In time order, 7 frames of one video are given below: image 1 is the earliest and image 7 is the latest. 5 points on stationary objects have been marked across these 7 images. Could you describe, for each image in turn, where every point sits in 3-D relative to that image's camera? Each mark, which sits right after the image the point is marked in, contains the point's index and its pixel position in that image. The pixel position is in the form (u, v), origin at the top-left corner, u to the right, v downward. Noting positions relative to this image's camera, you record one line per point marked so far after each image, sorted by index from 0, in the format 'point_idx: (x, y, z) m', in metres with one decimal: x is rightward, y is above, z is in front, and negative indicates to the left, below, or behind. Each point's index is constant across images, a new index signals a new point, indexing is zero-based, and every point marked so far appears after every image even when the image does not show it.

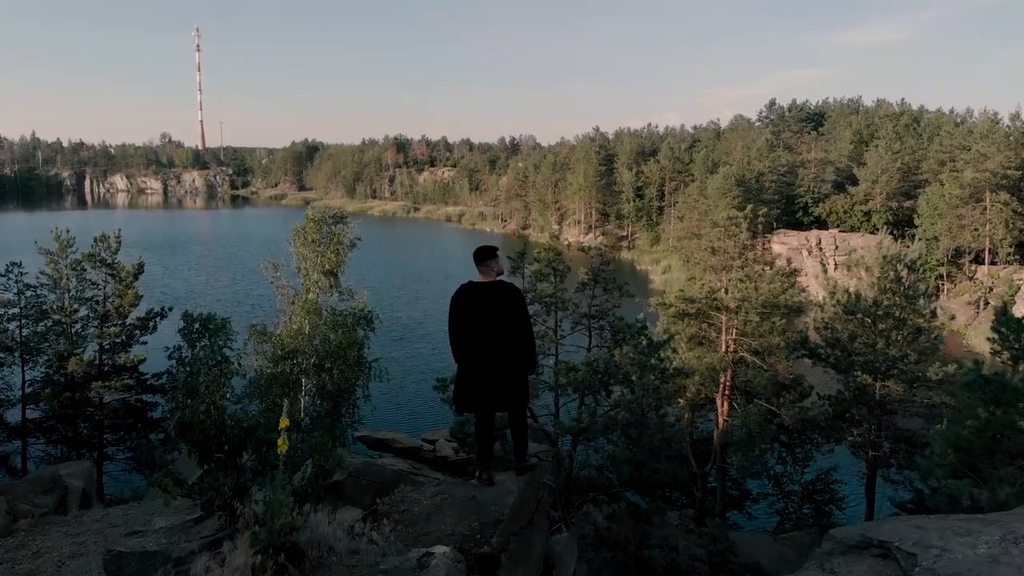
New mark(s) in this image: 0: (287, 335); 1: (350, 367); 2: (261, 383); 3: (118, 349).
0: (-5.5, -1.1, +16.5) m
1: (-4.1, -1.9, +17.0) m
2: (-5.9, -2.3, +16.2) m
3: (-9.8, -1.5, +17.1) m
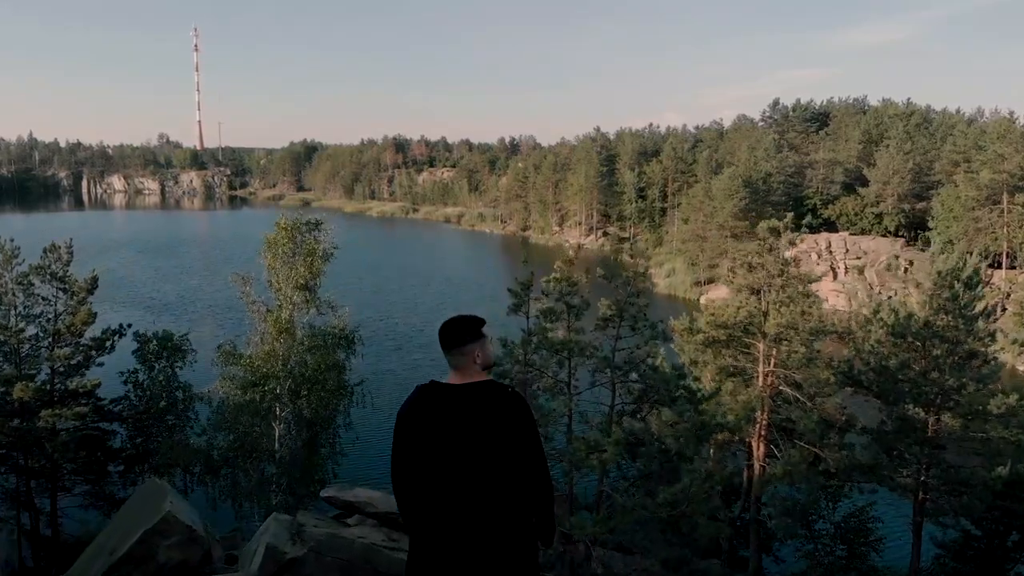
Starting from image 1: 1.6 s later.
0: (-5.5, -1.5, +14.7) m
1: (-4.1, -2.3, +15.2) m
2: (-6.0, -2.6, +14.4) m
3: (-9.8, -1.9, +15.3) m
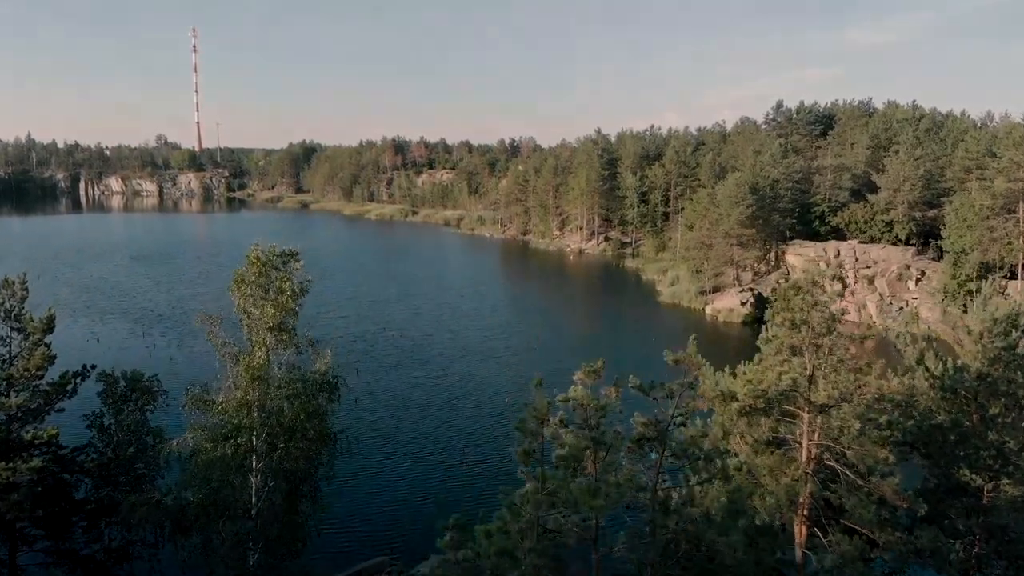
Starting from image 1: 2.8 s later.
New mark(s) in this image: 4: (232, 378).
0: (-5.4, -2.3, +13.2) m
1: (-4.1, -3.1, +13.7) m
2: (-5.9, -3.4, +13.0) m
3: (-9.8, -2.7, +13.9) m
4: (-5.7, -1.8, +13.9) m
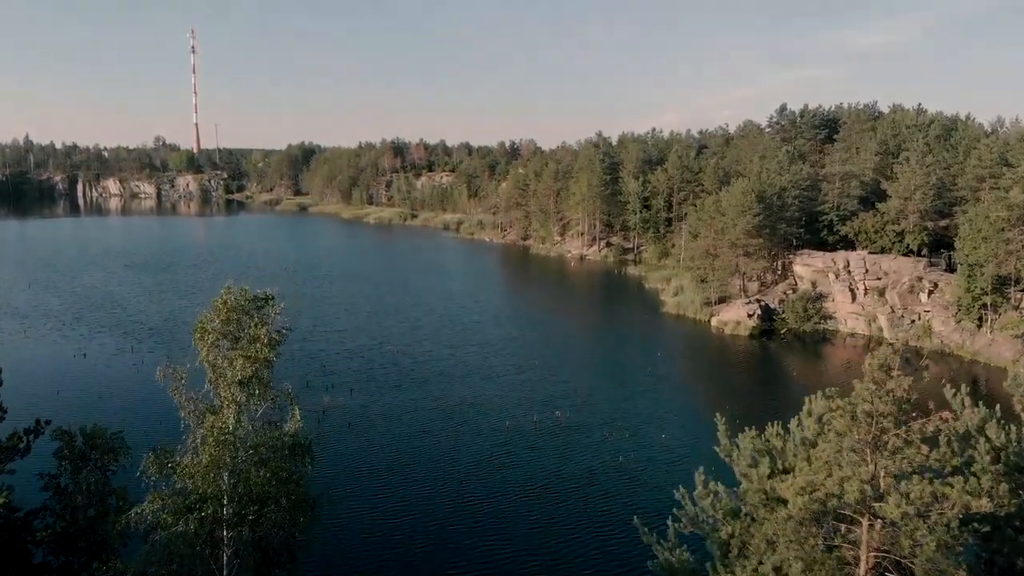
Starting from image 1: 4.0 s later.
0: (-5.4, -3.2, +11.8) m
1: (-4.1, -4.0, +12.3) m
2: (-5.9, -4.3, +11.5) m
3: (-9.7, -3.6, +12.4) m
4: (-5.7, -2.7, +12.5) m
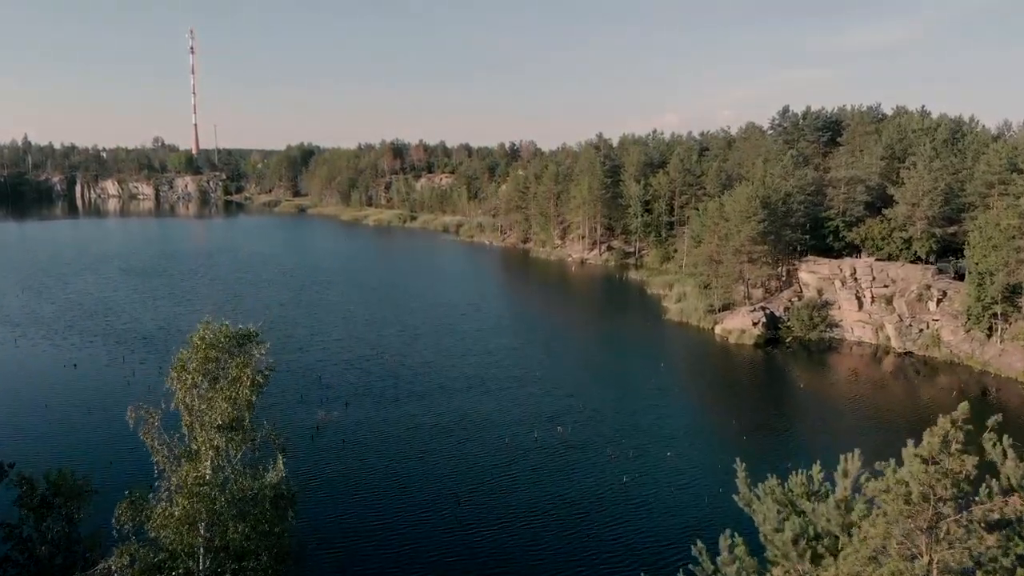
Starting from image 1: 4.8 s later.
0: (-5.4, -3.8, +10.8) m
1: (-4.0, -4.6, +11.3) m
2: (-5.9, -4.9, +10.5) m
3: (-9.7, -4.2, +11.5) m
4: (-5.6, -3.3, +11.5) m
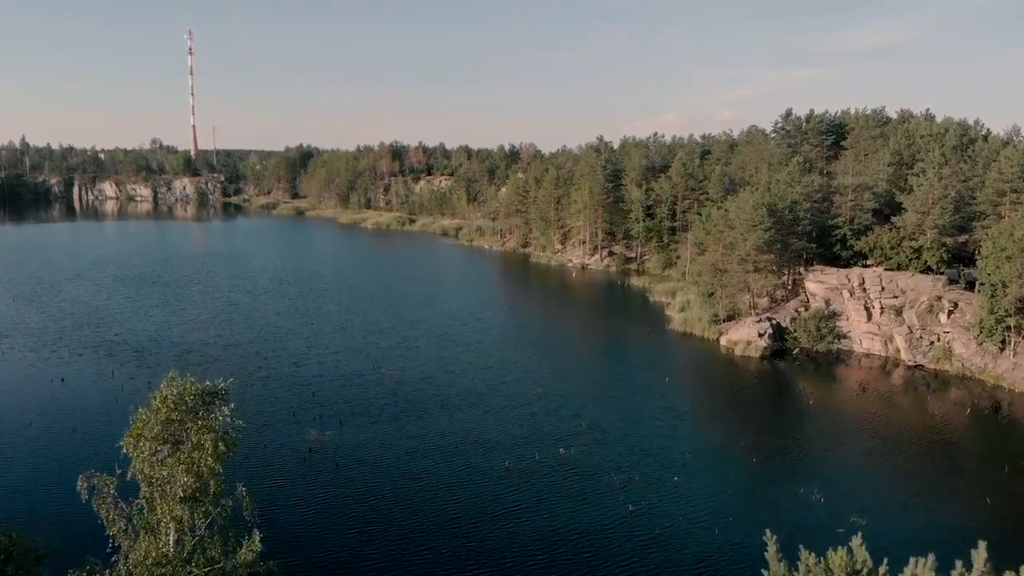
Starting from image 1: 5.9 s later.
0: (-5.3, -4.5, +9.6) m
1: (-4.0, -5.3, +10.1) m
2: (-5.8, -5.7, +9.3) m
3: (-9.7, -4.9, +10.2) m
4: (-5.6, -4.1, +10.3) m
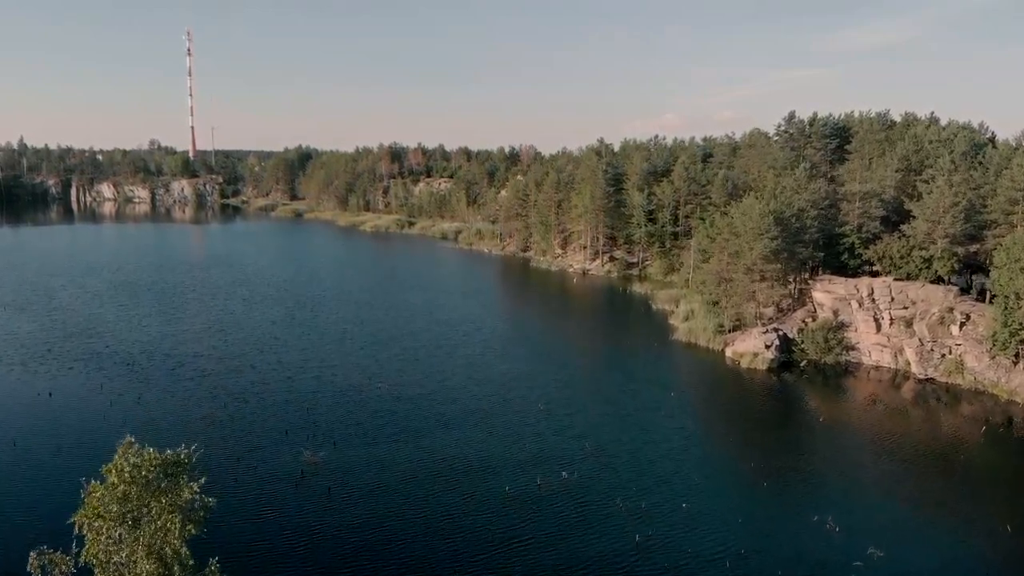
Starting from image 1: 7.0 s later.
0: (-5.3, -5.3, +8.4) m
1: (-3.9, -6.1, +8.9) m
2: (-5.8, -6.5, +8.1) m
3: (-9.6, -5.7, +9.0) m
4: (-5.6, -4.8, +9.1) m
